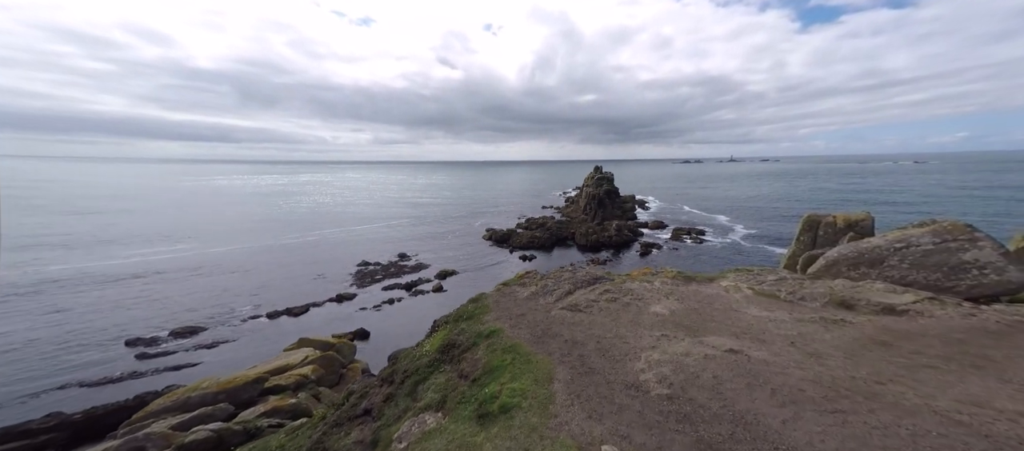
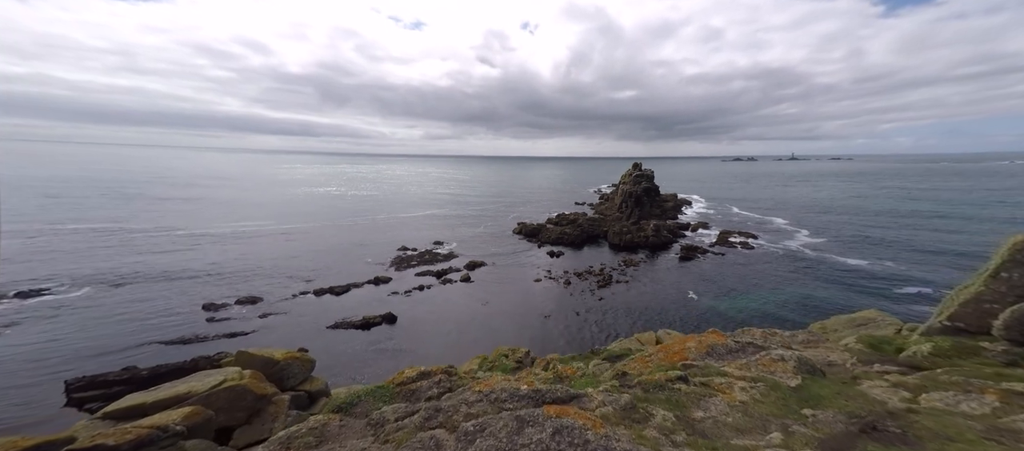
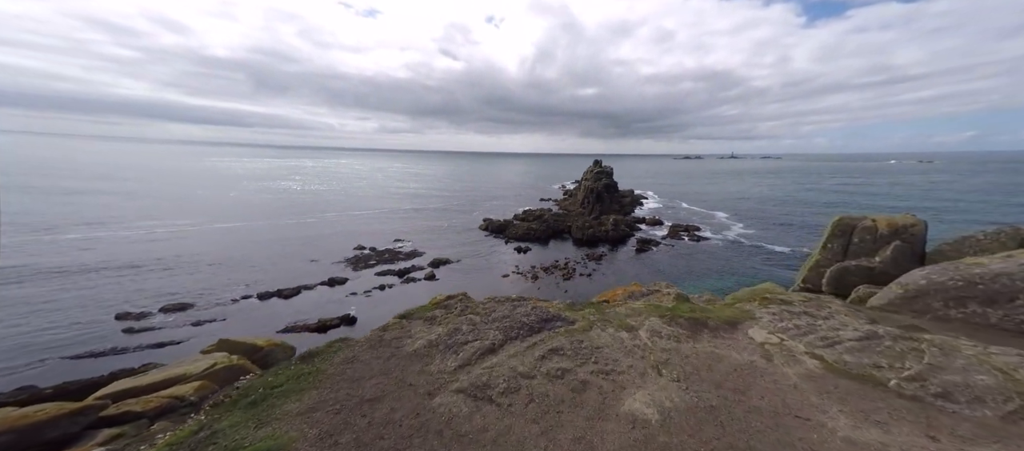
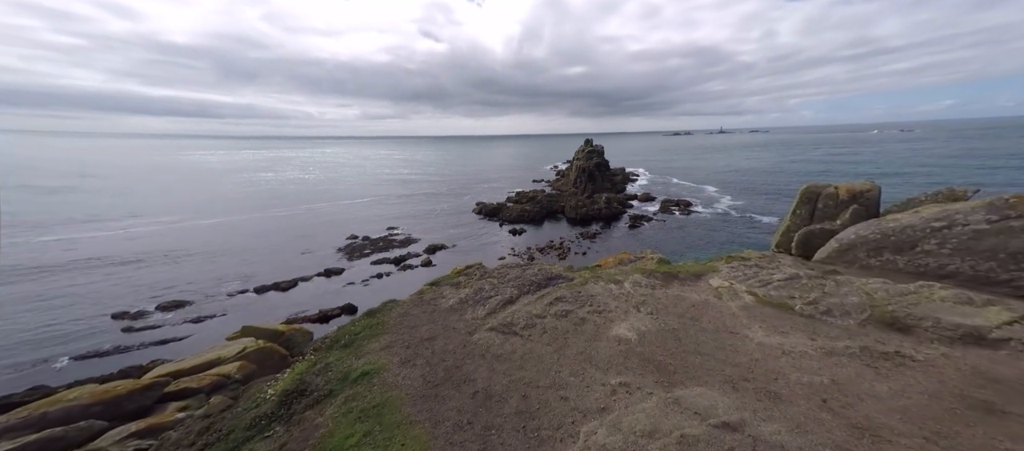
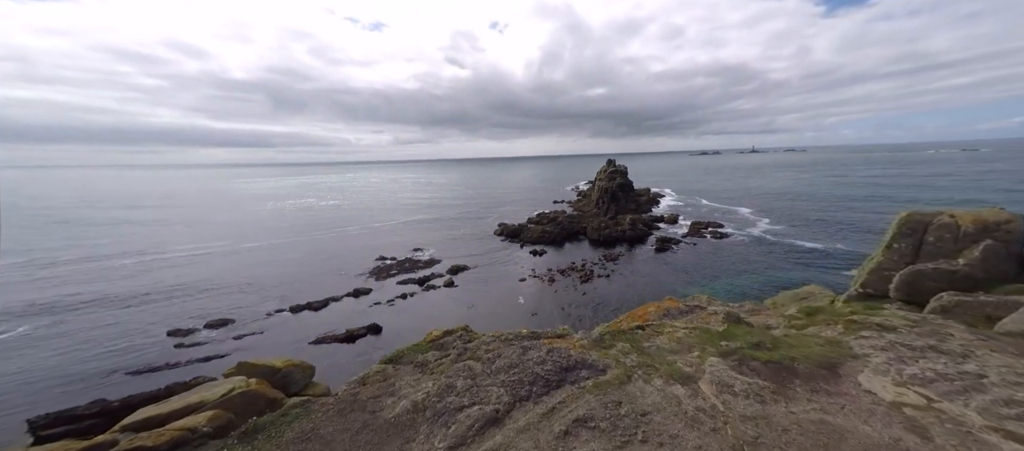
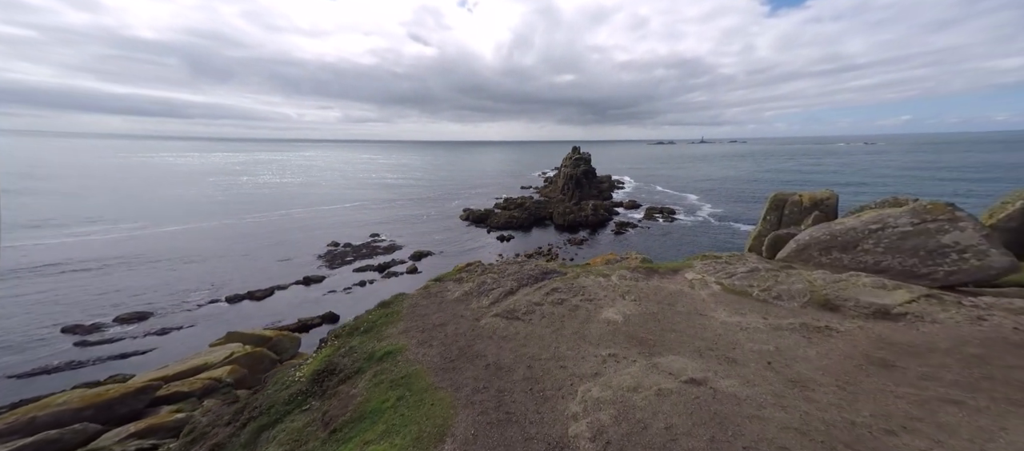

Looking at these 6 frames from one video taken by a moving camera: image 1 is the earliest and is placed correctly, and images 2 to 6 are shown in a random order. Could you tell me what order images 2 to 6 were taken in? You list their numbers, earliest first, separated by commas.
6, 4, 3, 5, 2
